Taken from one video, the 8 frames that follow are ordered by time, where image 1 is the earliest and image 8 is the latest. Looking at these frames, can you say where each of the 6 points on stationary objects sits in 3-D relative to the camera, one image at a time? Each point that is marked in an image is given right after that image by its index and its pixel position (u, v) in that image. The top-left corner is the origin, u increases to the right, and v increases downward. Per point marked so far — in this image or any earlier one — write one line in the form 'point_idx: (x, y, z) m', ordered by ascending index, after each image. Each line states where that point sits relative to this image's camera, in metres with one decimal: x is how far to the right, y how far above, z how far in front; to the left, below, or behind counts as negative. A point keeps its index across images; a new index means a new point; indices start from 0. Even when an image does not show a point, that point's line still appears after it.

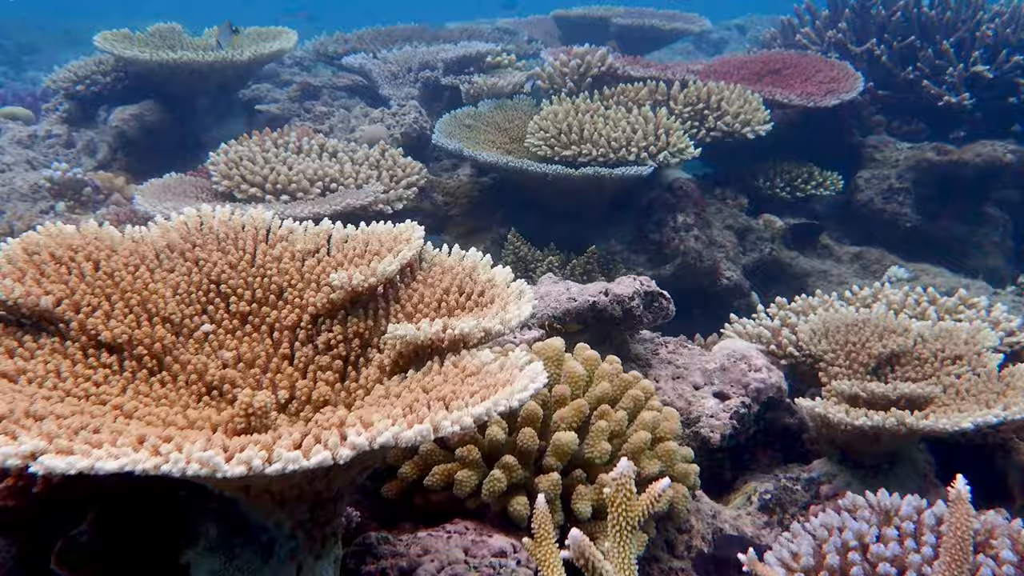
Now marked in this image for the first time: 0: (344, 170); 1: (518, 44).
0: (-0.9, +0.6, +5.5) m
1: (+0.1, +1.9, +8.7) m
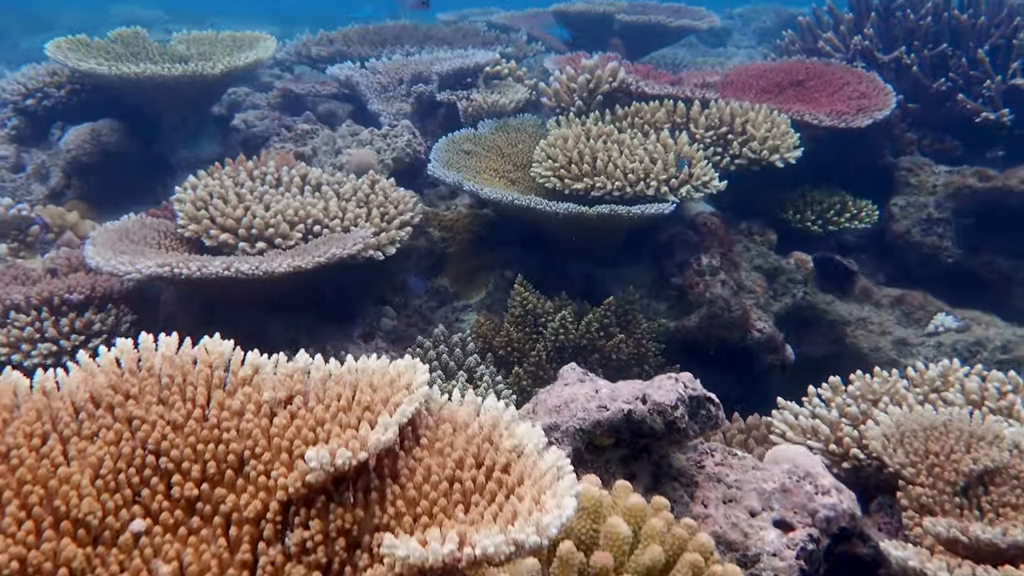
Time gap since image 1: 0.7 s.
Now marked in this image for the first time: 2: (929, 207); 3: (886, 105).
0: (-0.8, +0.4, +4.9) m
1: (0.0, +1.8, +8.0) m
2: (+2.2, +0.4, +5.6) m
3: (+1.9, +0.9, +5.5) m
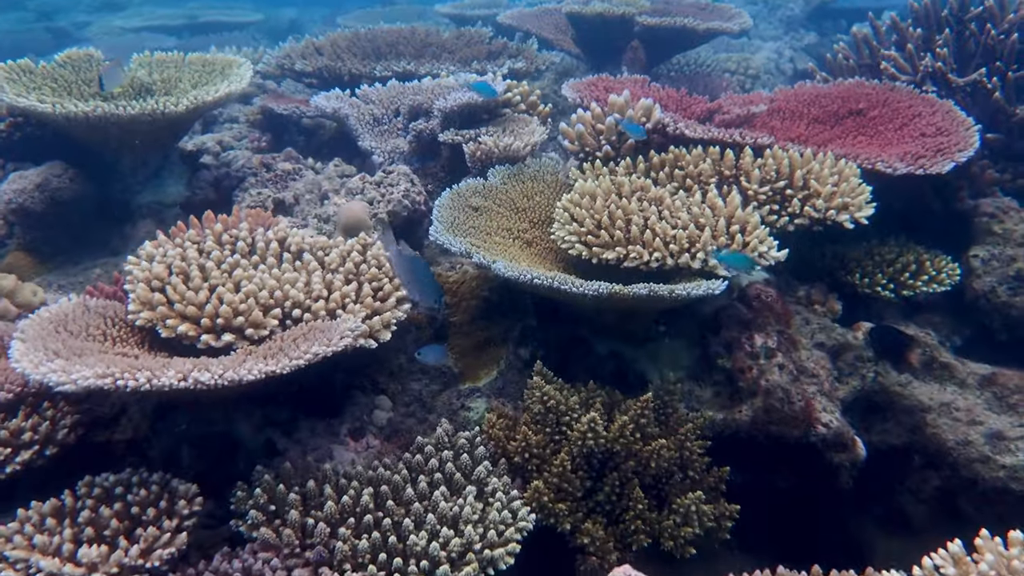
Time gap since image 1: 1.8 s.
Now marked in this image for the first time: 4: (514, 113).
0: (-0.8, 0.0, +4.1) m
1: (+0.1, +1.5, +7.2) m
2: (+2.2, +0.1, +4.8) m
3: (+2.0, +0.6, +4.7) m
4: (0.0, +0.8, +5.3) m
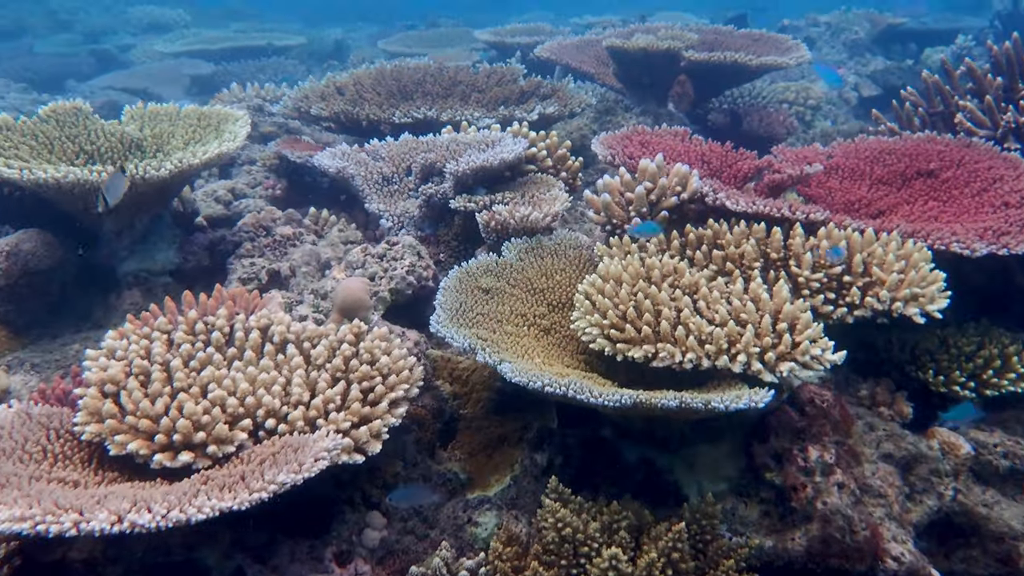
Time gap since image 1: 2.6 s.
0: (-0.7, -0.3, +3.5) m
1: (+0.3, +1.2, +6.6) m
2: (+2.3, -0.2, +4.1) m
3: (+2.0, +0.3, +4.0) m
4: (+0.1, +0.5, +4.8) m
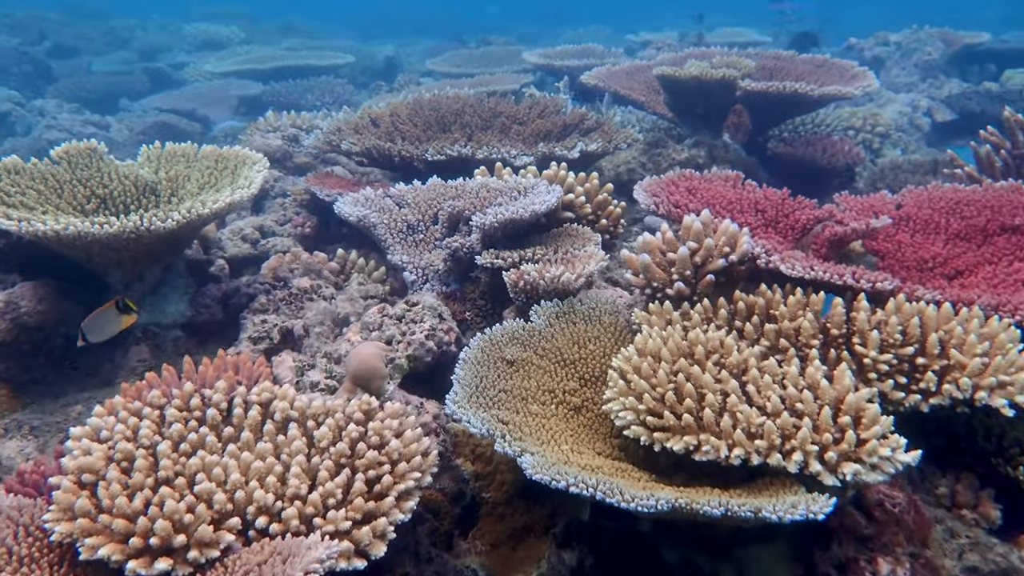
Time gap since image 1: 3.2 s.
0: (-0.7, -0.6, +3.2) m
1: (+0.5, +0.9, +6.2) m
2: (+2.4, -0.5, +3.6) m
3: (+2.1, 0.0, +3.5) m
4: (+0.3, +0.2, +4.3) m
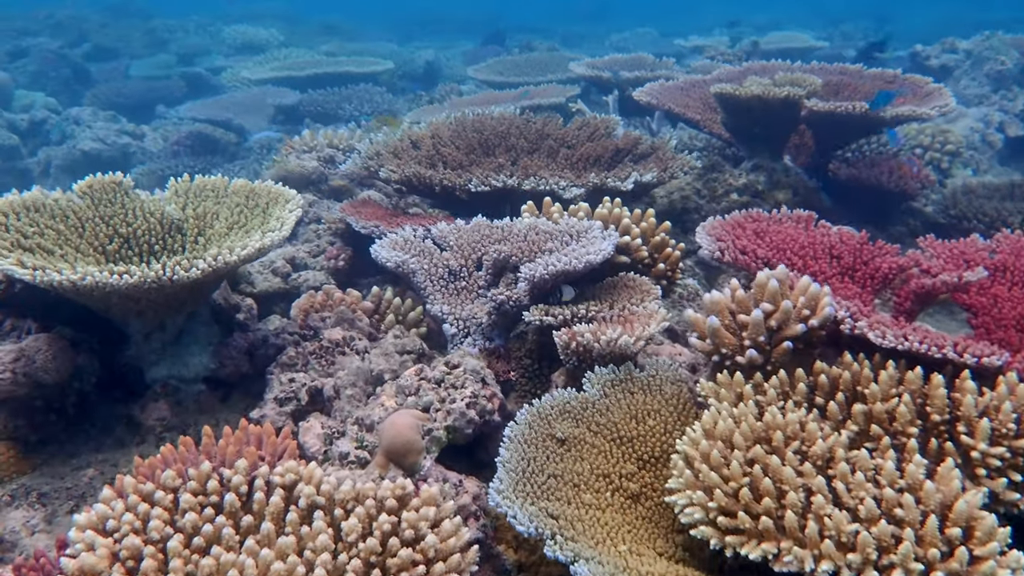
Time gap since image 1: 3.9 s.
0: (-0.5, -0.8, +2.8) m
1: (+0.8, +0.7, +5.7) m
2: (+2.5, -0.7, +3.1) m
3: (+2.3, -0.2, +3.0) m
4: (+0.4, 0.0, +3.9) m
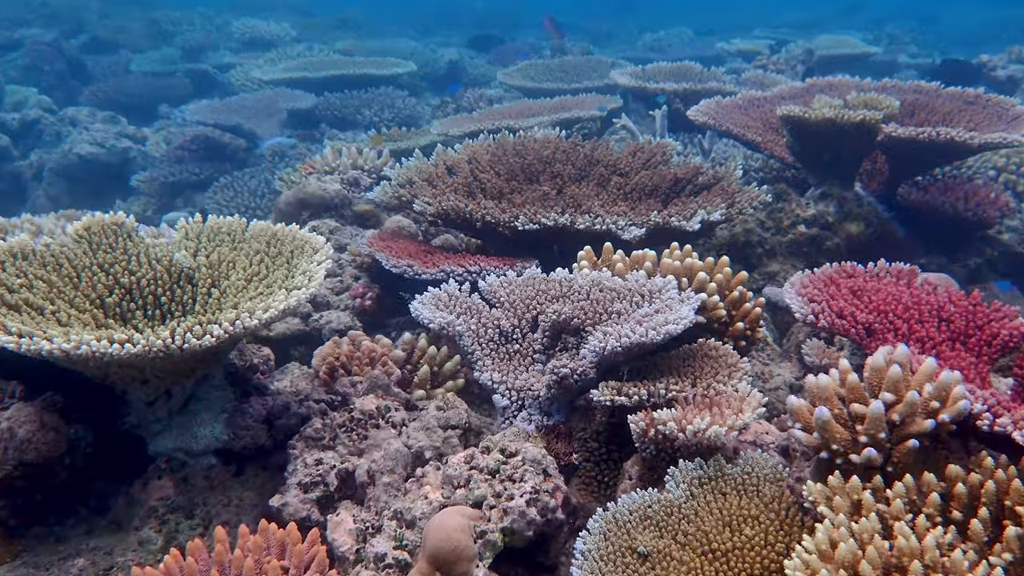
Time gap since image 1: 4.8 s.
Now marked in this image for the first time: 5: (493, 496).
0: (-0.4, -1.0, +2.3) m
1: (+1.0, +0.5, +5.2) m
2: (+2.7, -0.9, +2.5) m
3: (+2.4, -0.4, +2.5) m
4: (+0.6, -0.2, +3.4) m
5: (-0.1, -0.6, +3.0) m
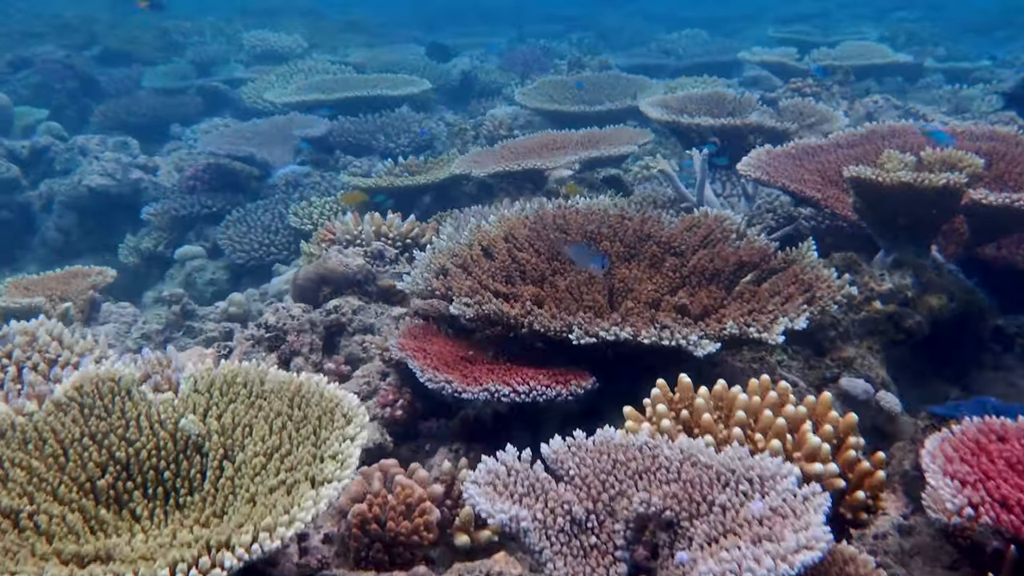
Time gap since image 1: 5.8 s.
0: (-0.1, -1.5, +1.6) m
1: (+1.2, 0.0, +4.5) m
2: (+2.9, -1.4, +1.8) m
3: (+2.7, -0.9, +1.7) m
4: (+0.8, -0.7, +2.7) m
5: (+0.2, -1.1, +2.3) m
